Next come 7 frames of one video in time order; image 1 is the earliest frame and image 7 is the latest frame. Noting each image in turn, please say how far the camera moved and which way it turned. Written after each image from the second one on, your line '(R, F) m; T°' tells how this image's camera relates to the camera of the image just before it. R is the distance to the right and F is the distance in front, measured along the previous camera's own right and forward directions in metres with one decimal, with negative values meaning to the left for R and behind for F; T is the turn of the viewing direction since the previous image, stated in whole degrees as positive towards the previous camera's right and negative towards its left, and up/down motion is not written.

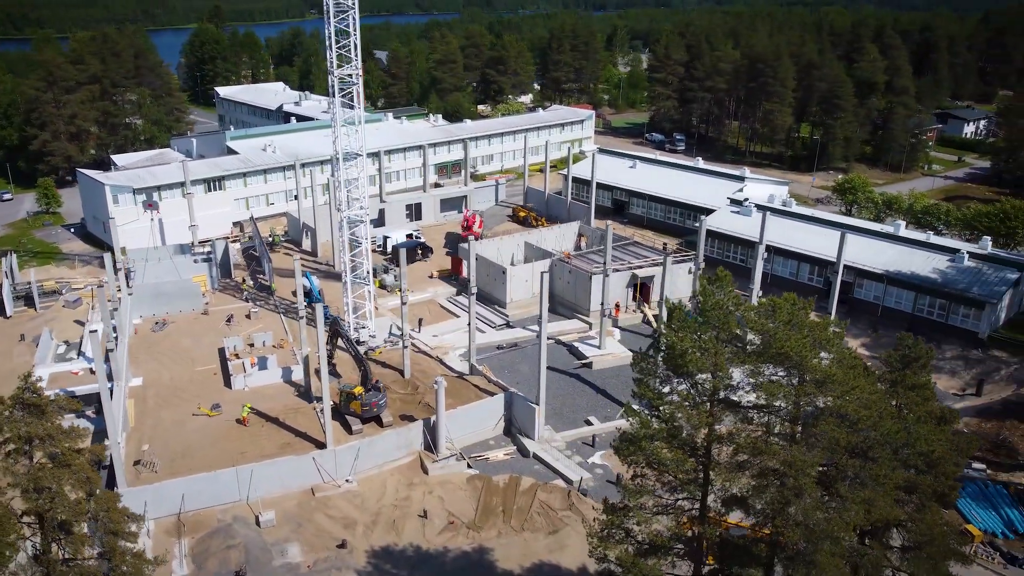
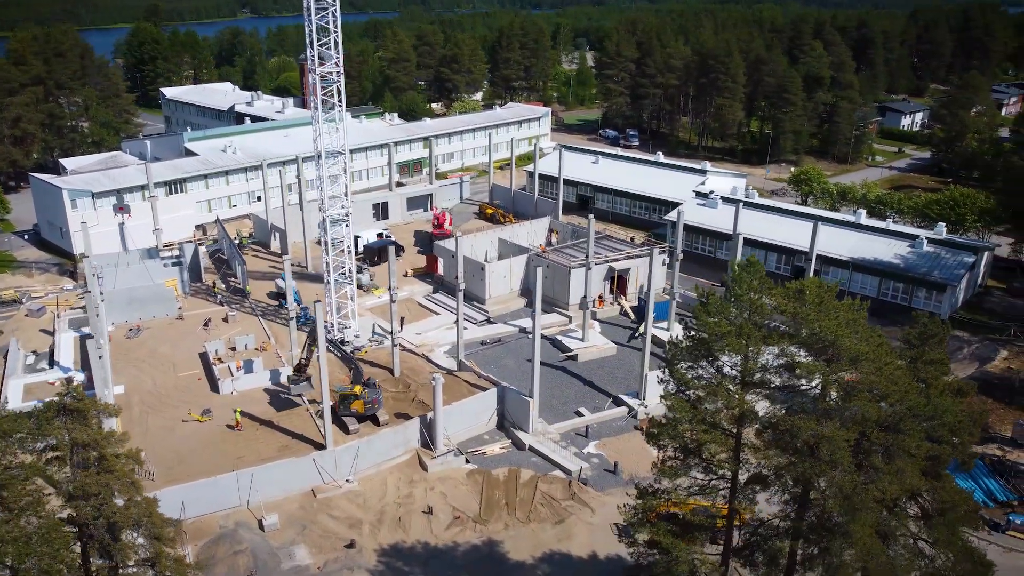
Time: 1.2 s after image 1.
(-1.7, -0.1) m; +4°
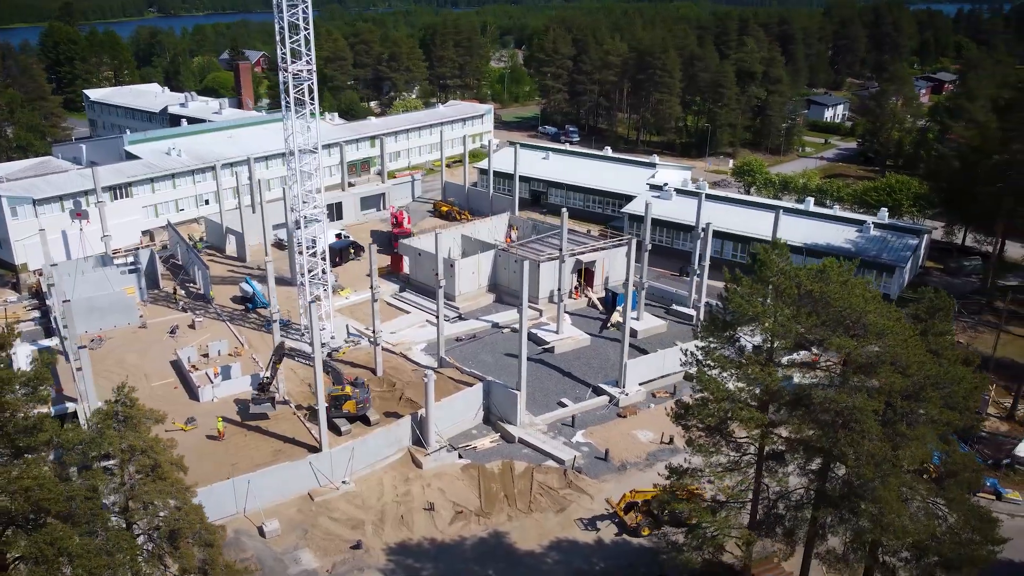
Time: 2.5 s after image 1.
(-2.1, -0.1) m; +5°
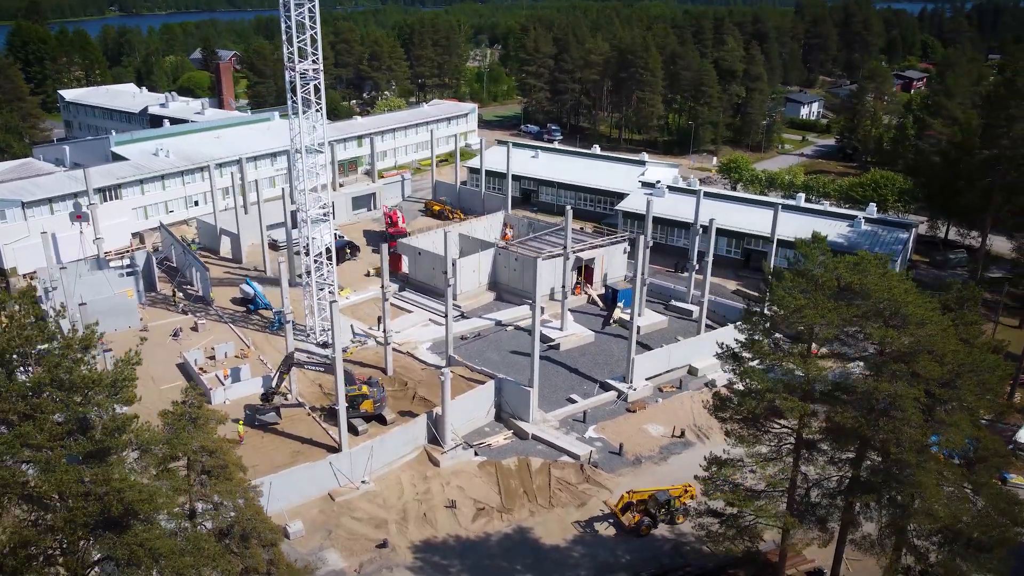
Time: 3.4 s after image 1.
(-1.5, -0.1) m; +2°
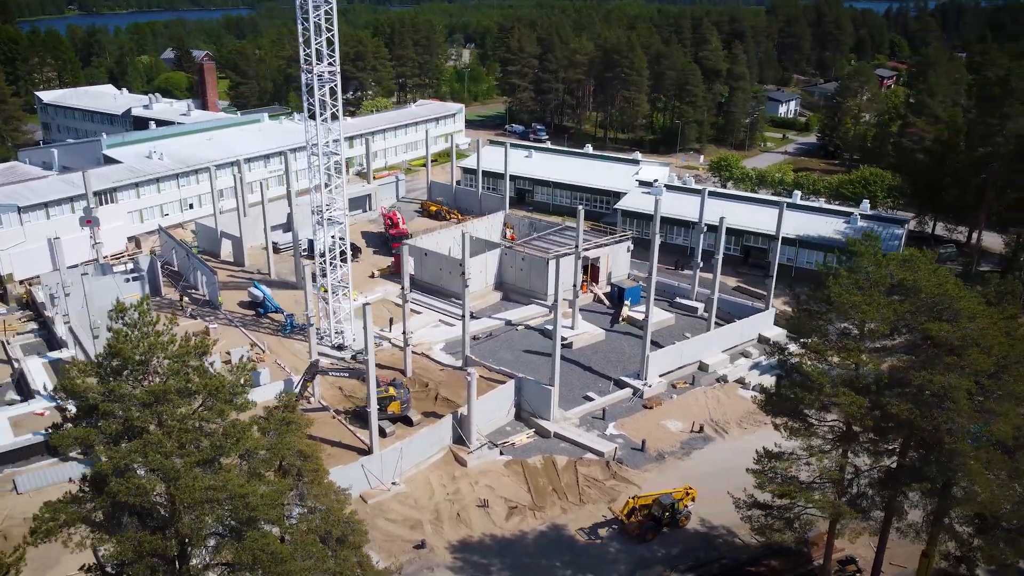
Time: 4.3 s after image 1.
(-1.9, -0.2) m; +2°
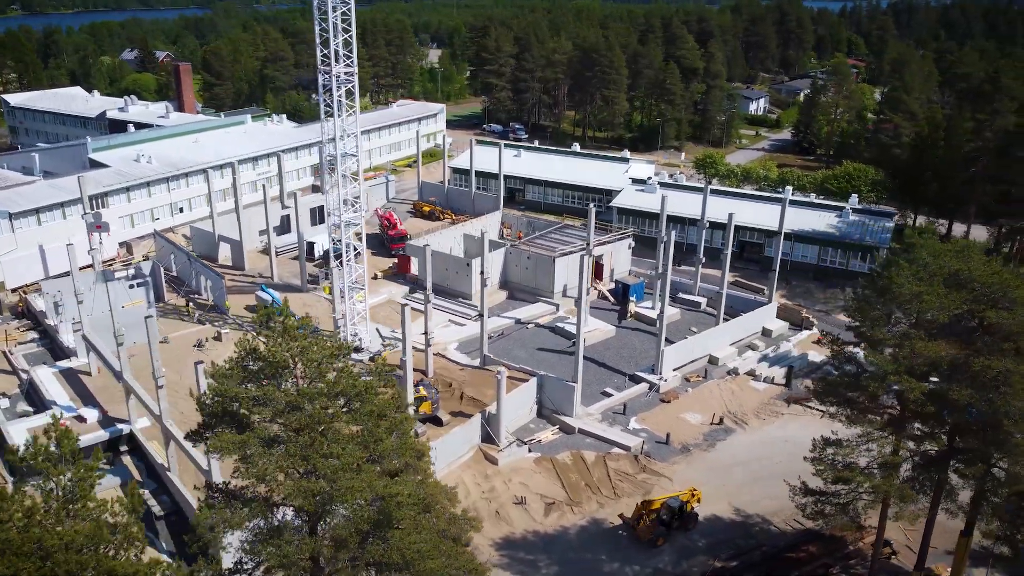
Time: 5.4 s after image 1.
(-2.3, -0.1) m; +3°
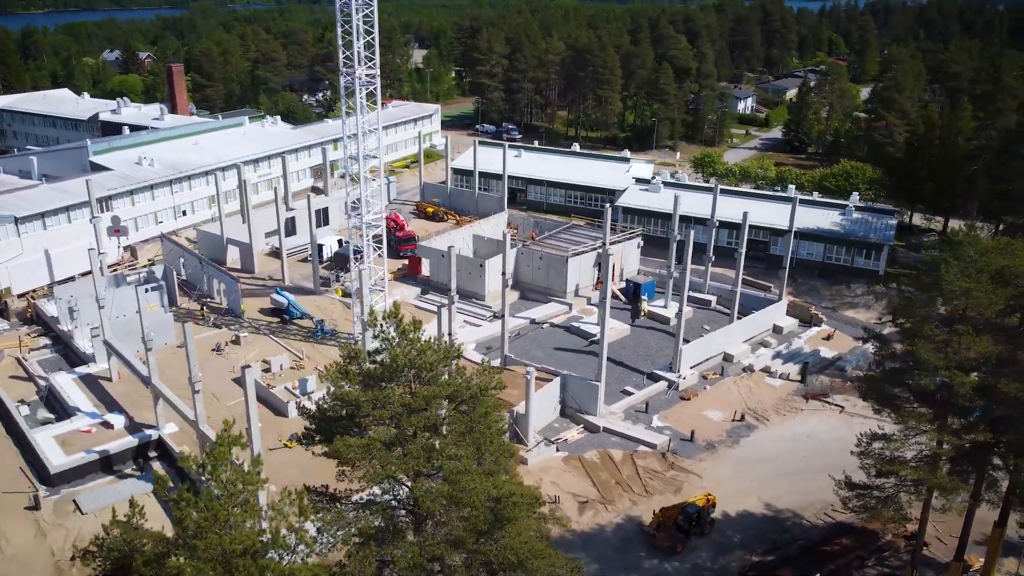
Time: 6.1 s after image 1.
(-1.7, -0.1) m; +1°
